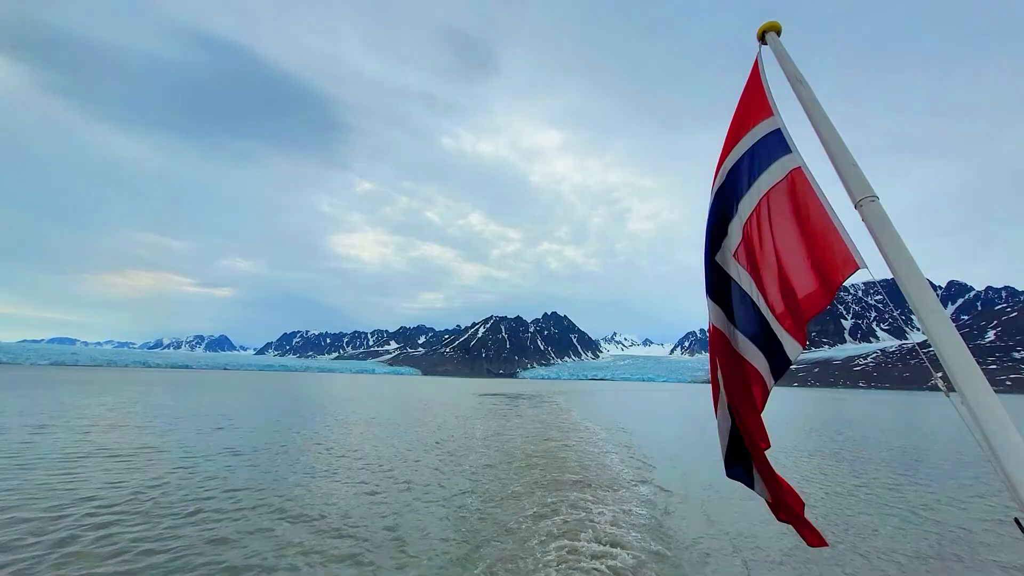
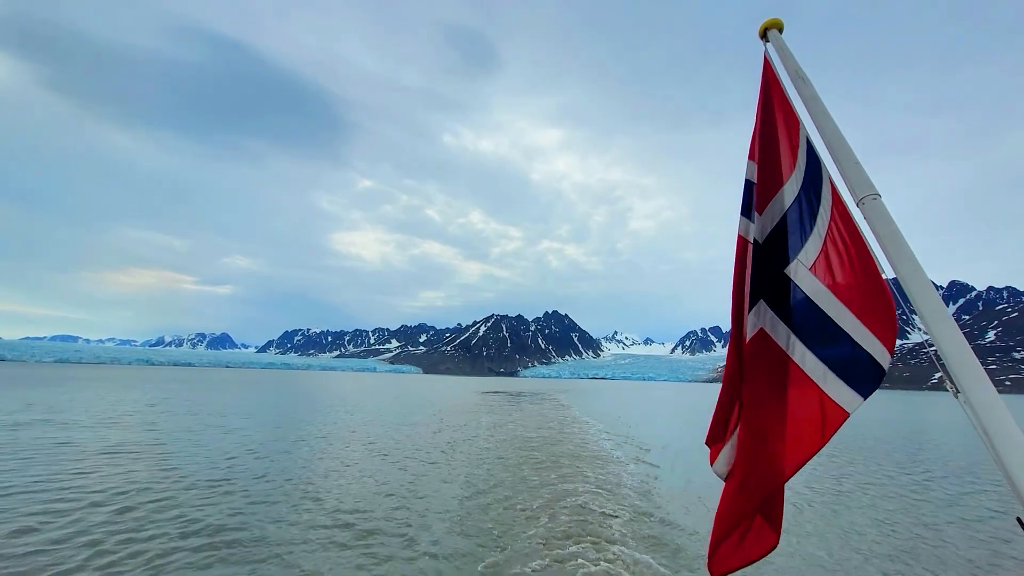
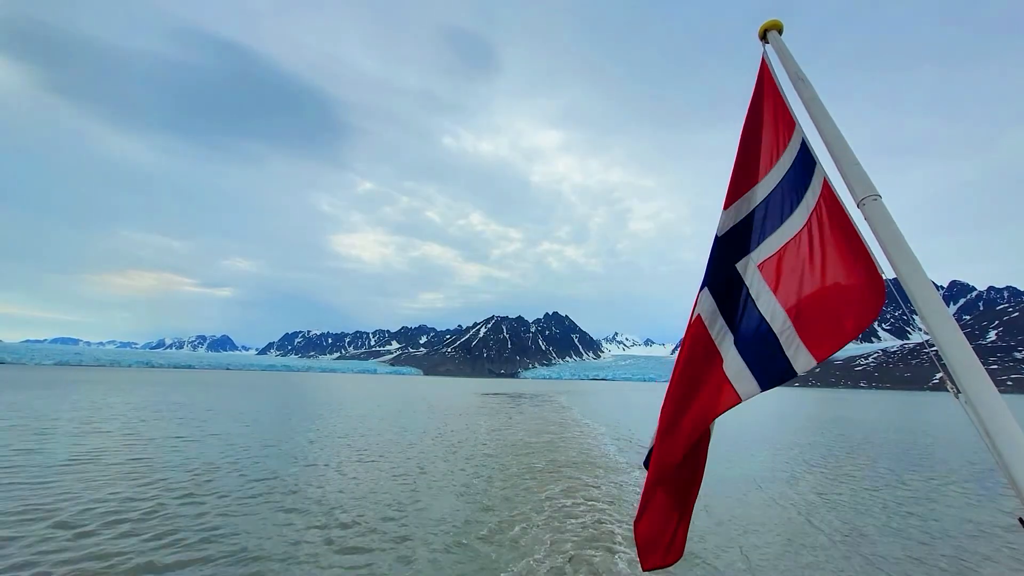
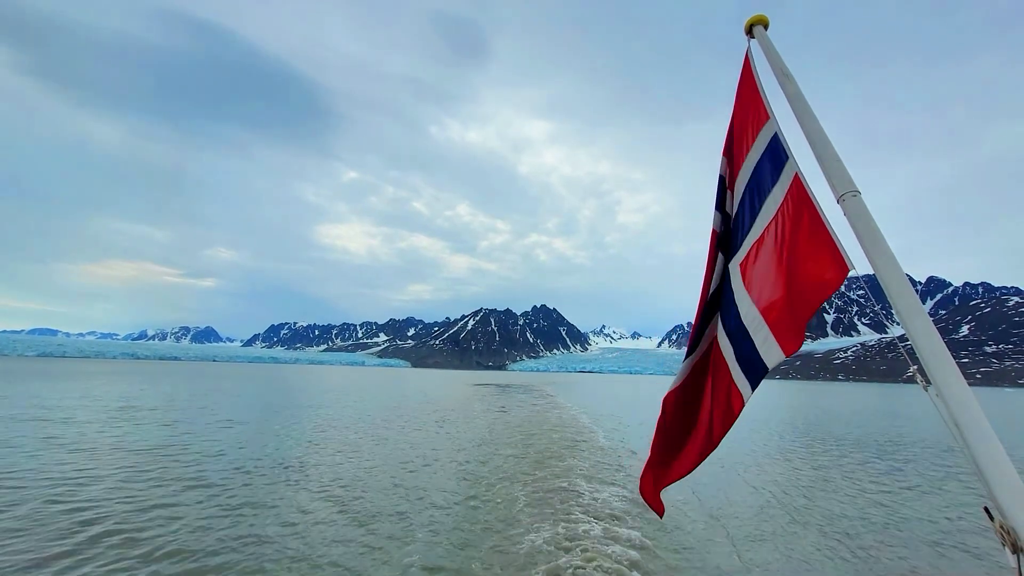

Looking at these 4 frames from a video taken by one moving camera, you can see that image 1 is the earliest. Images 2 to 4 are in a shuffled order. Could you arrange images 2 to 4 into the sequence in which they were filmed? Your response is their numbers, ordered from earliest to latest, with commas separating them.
3, 2, 4
